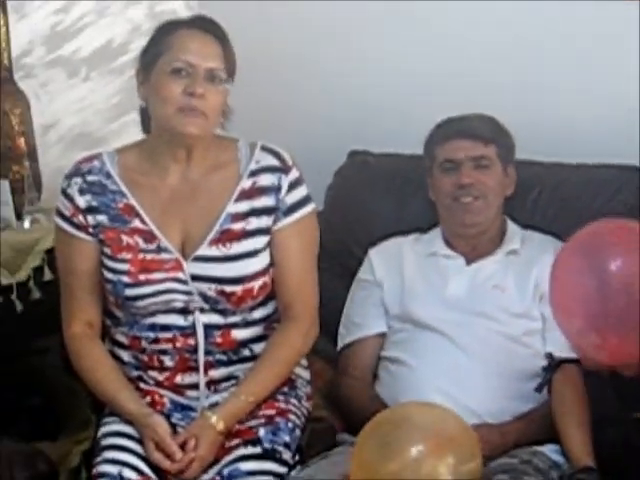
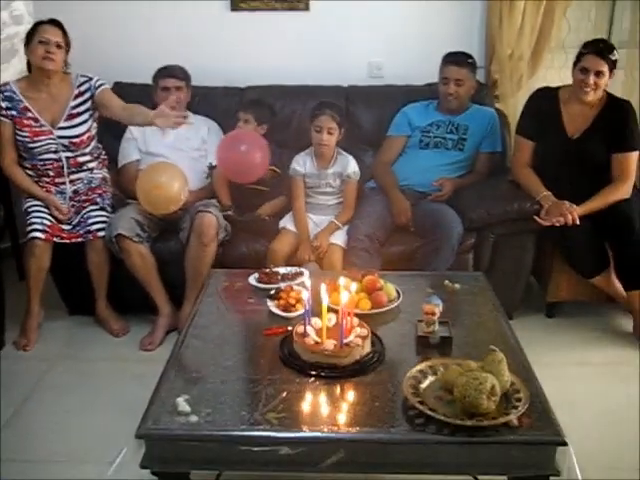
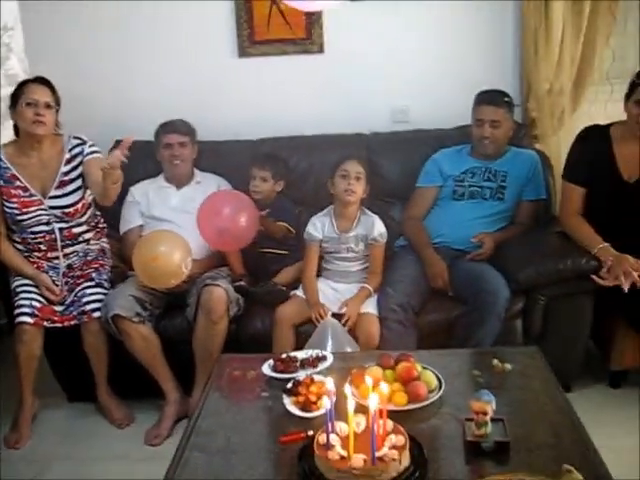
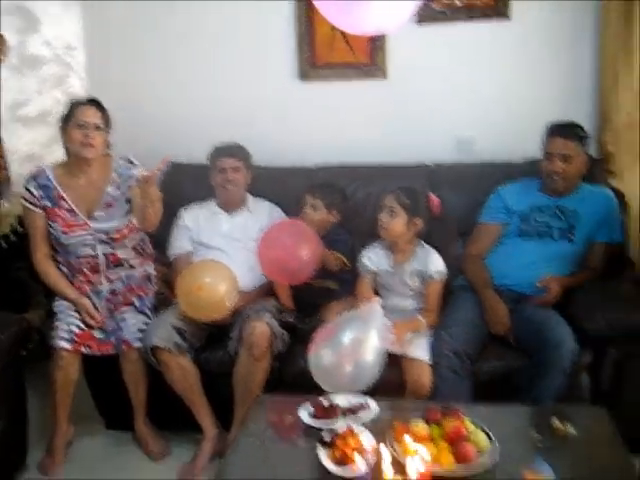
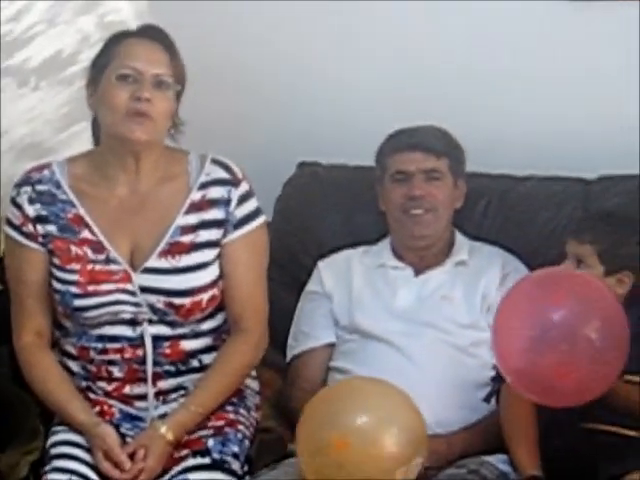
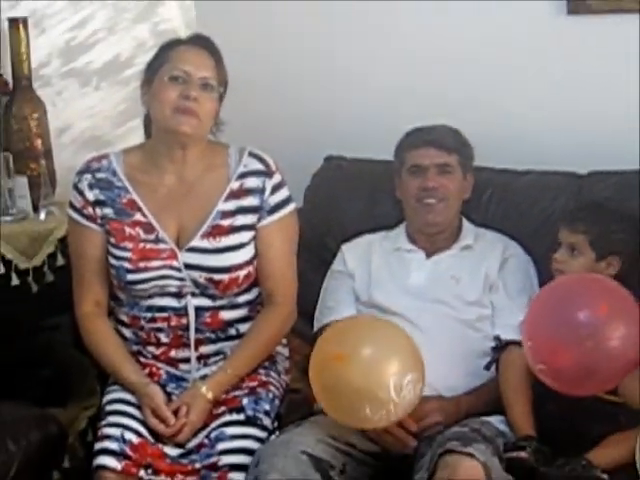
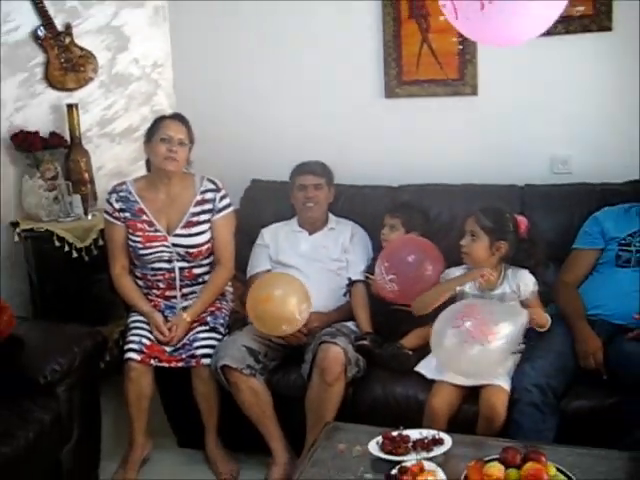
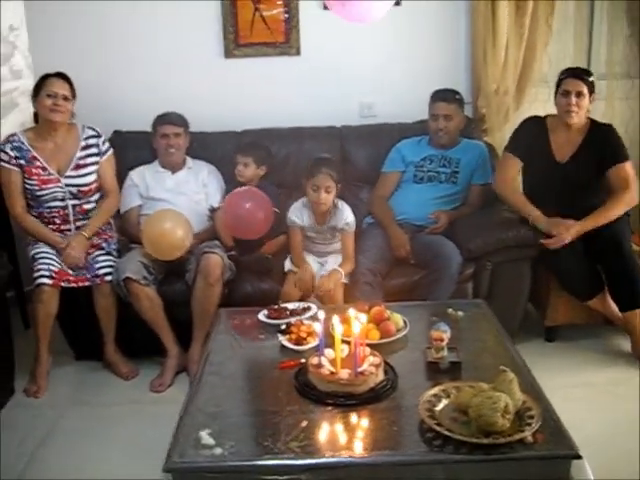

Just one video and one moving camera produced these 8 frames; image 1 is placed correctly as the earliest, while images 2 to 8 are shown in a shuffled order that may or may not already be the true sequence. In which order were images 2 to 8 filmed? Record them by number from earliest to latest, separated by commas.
5, 6, 7, 4, 3, 2, 8
